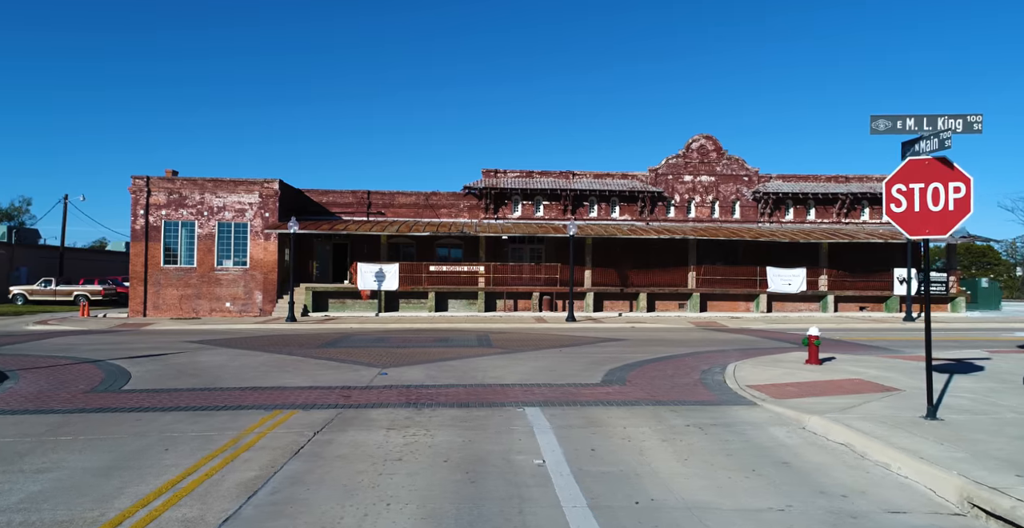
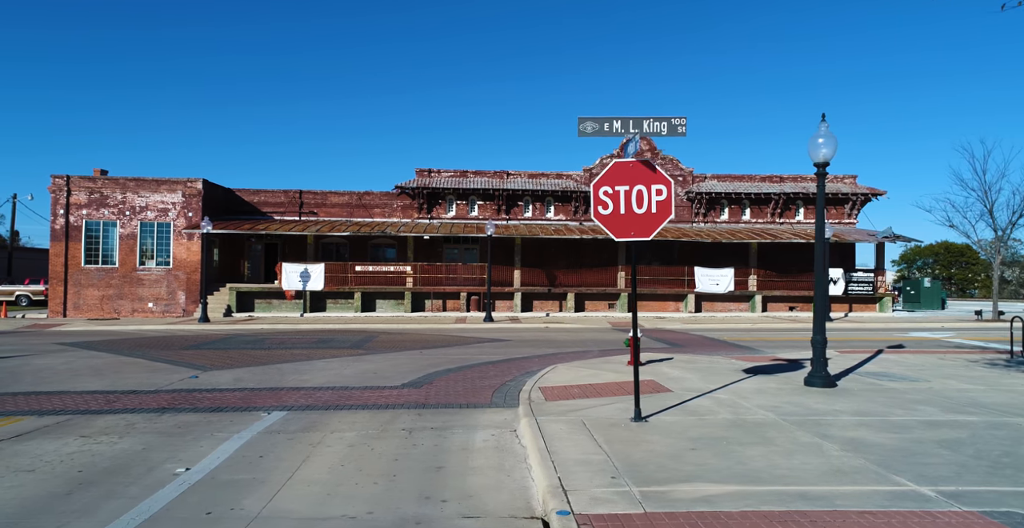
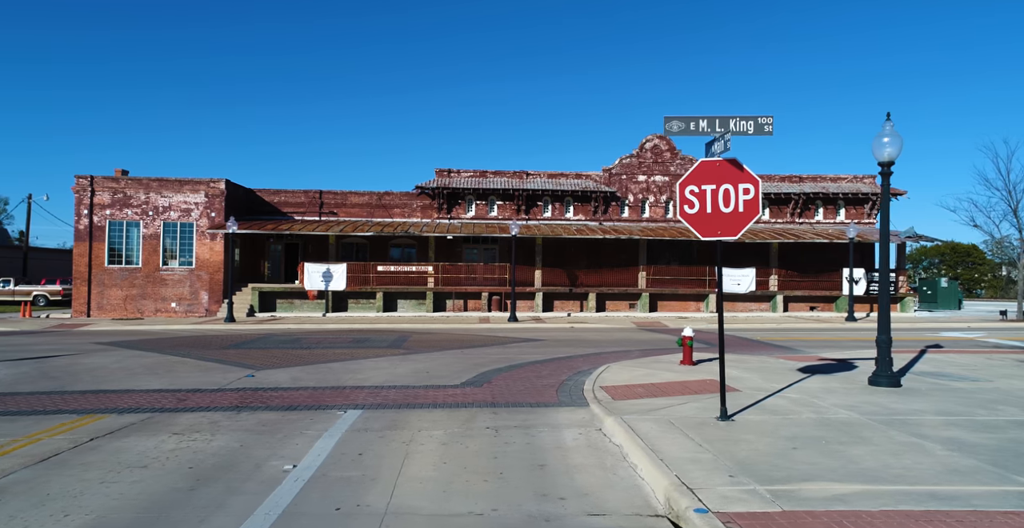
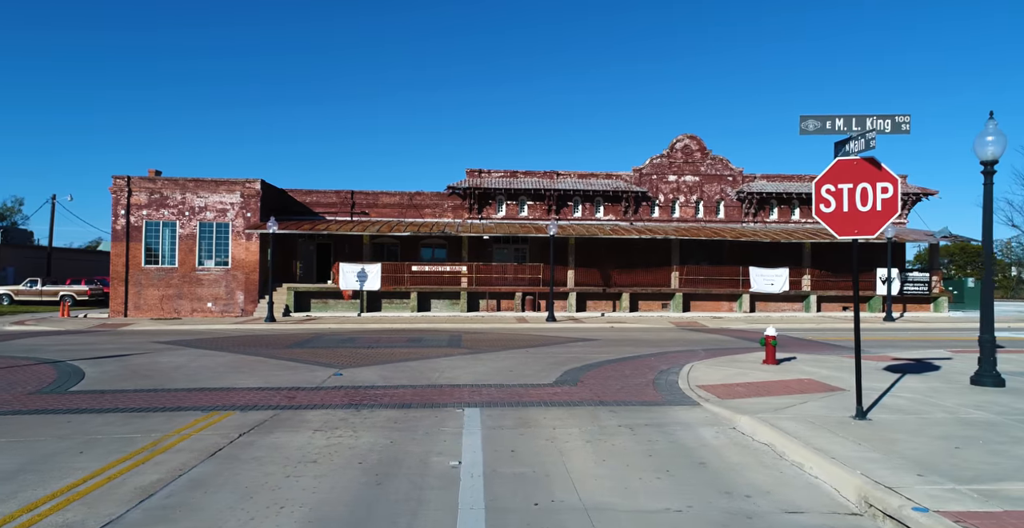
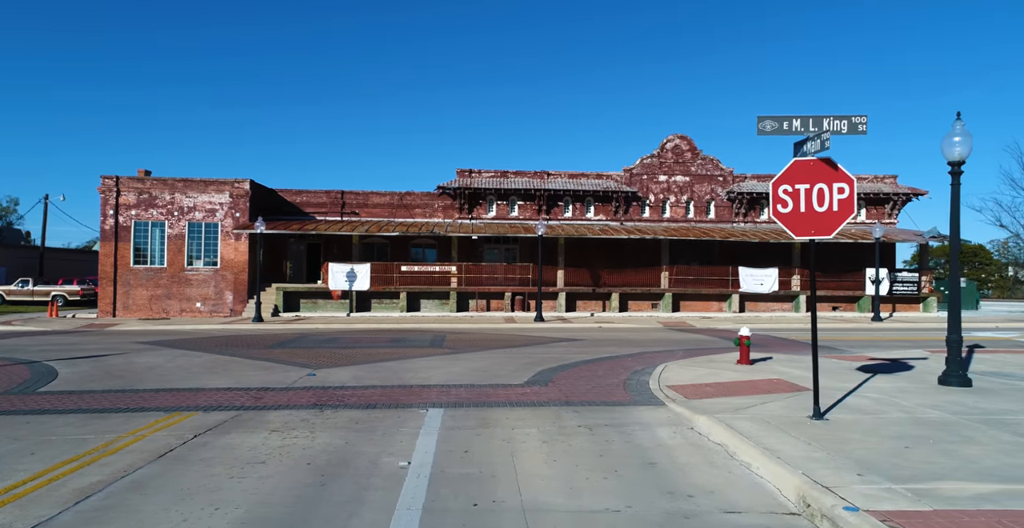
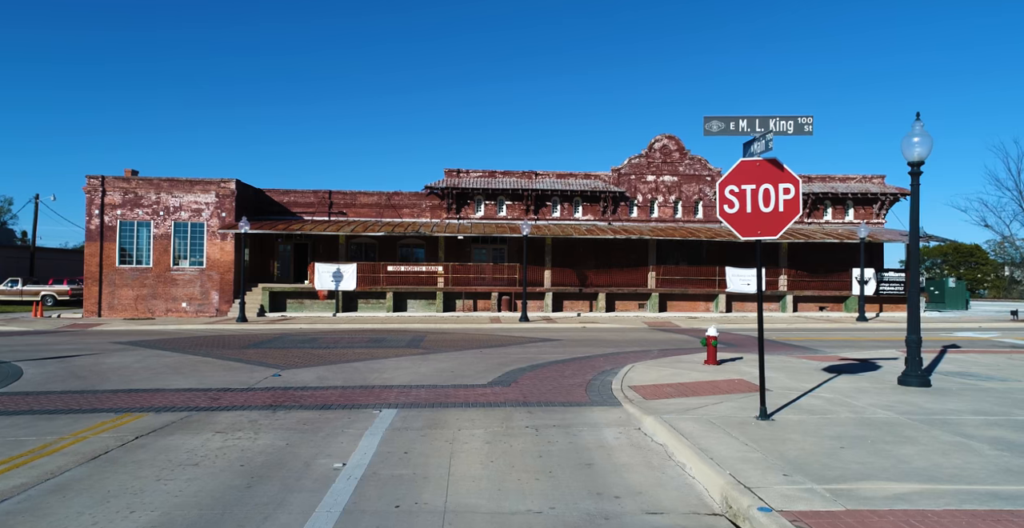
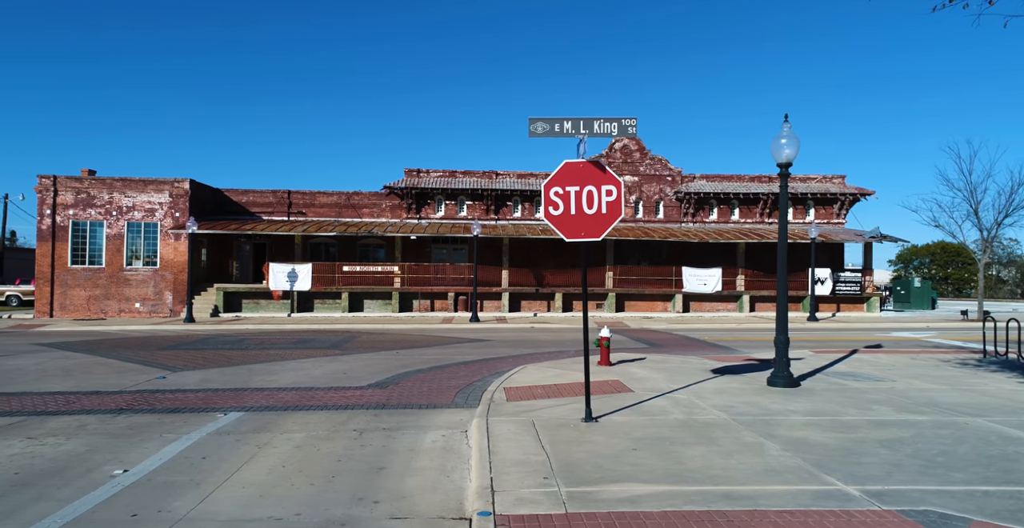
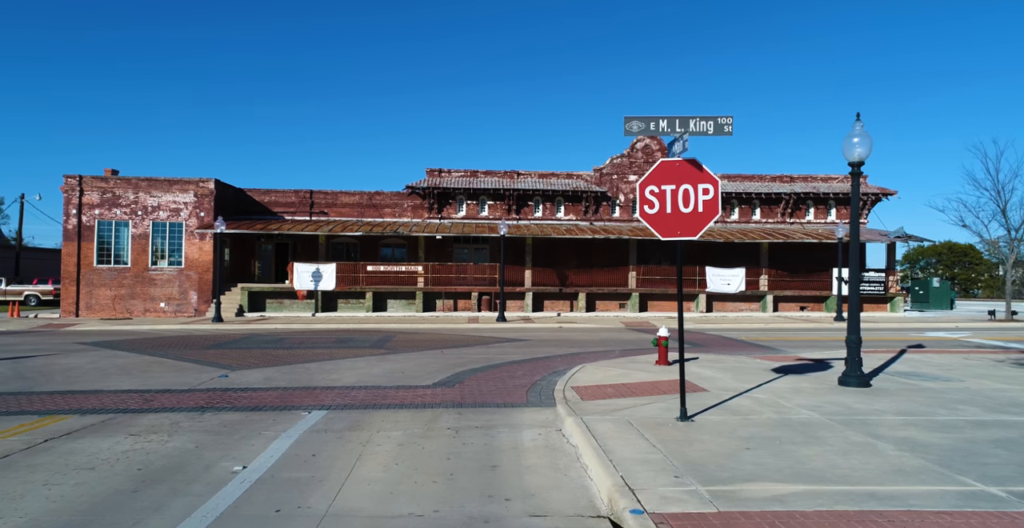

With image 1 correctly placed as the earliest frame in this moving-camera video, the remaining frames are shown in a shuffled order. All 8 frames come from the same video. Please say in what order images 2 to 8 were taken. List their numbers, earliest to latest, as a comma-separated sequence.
4, 5, 6, 3, 8, 2, 7
